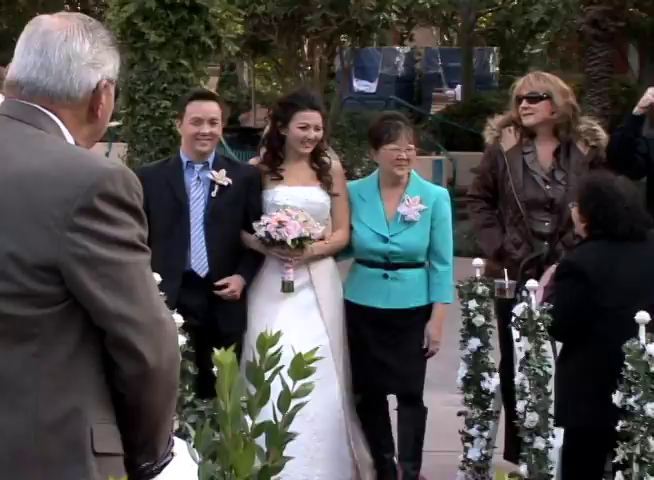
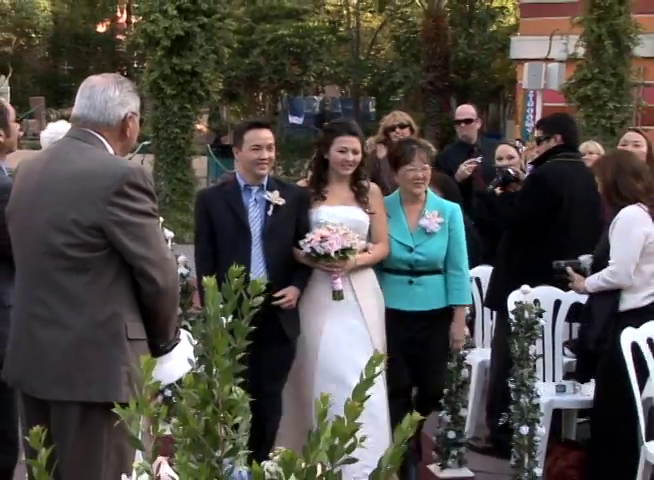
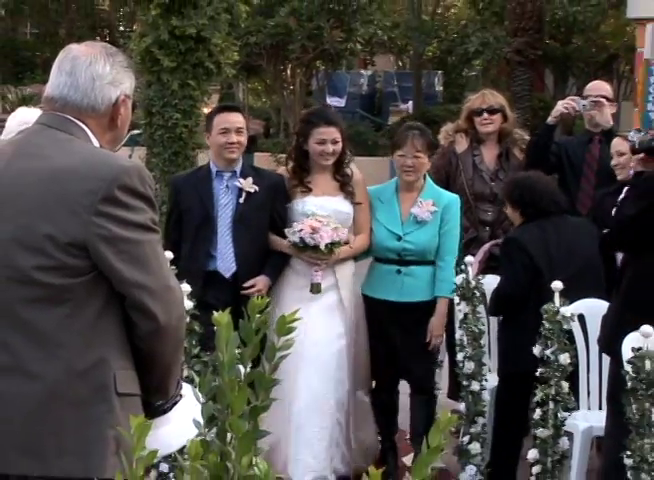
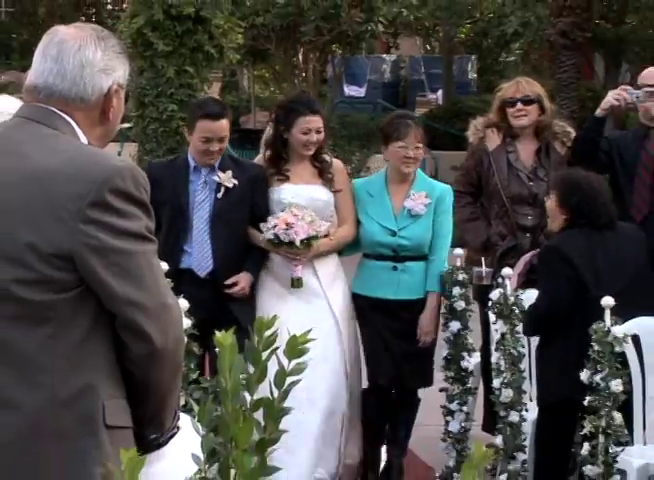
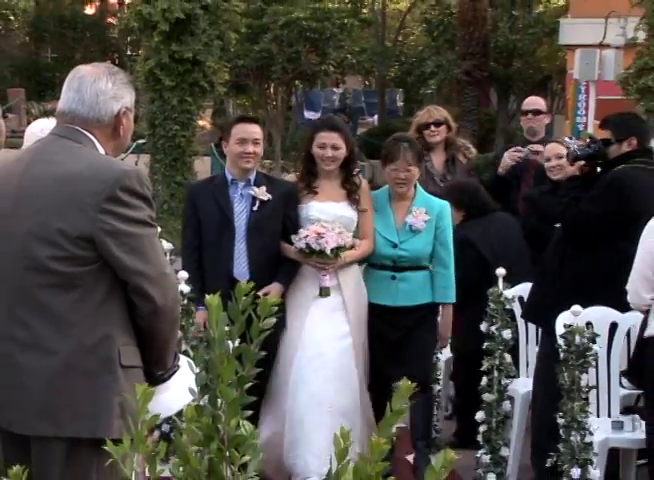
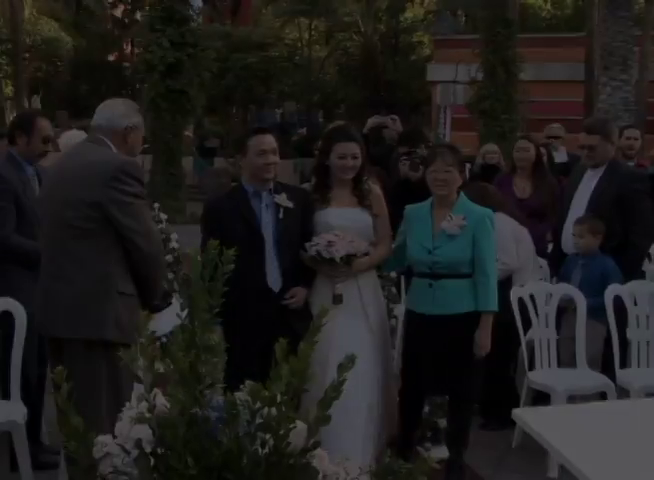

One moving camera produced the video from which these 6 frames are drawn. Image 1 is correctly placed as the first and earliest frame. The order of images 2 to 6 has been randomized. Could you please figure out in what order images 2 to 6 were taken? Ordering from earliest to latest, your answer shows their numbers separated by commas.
4, 3, 5, 2, 6
